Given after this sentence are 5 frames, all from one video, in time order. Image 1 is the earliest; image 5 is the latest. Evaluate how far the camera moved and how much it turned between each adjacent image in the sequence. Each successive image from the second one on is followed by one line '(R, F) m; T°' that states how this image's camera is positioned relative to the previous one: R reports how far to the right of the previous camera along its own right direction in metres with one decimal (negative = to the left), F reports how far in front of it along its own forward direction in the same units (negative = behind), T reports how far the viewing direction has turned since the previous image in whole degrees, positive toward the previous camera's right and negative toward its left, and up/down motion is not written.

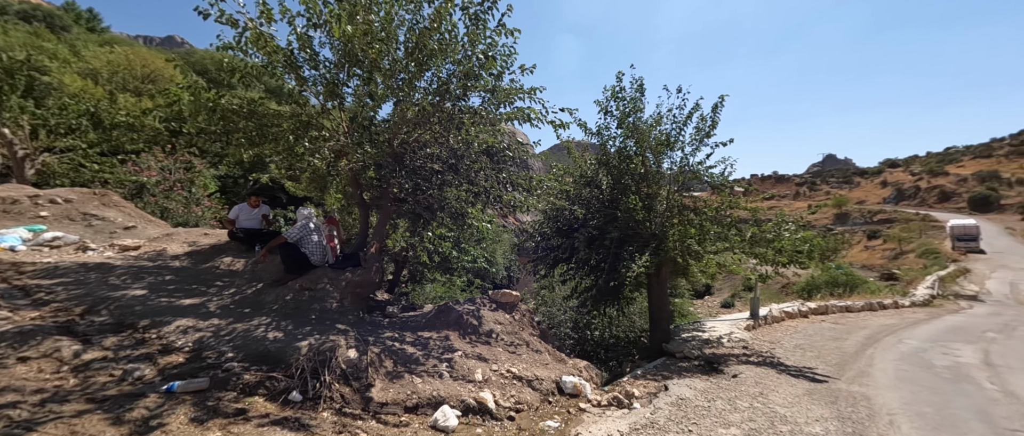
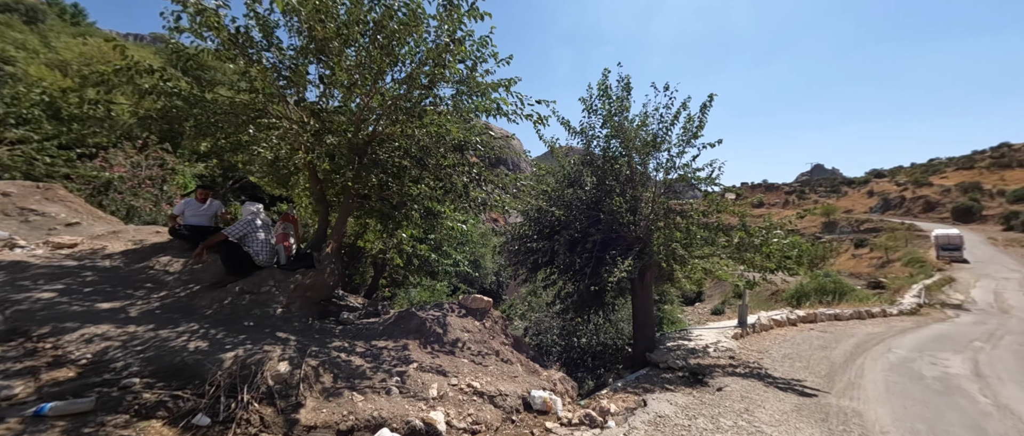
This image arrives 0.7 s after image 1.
(+0.3, +0.3) m; +1°
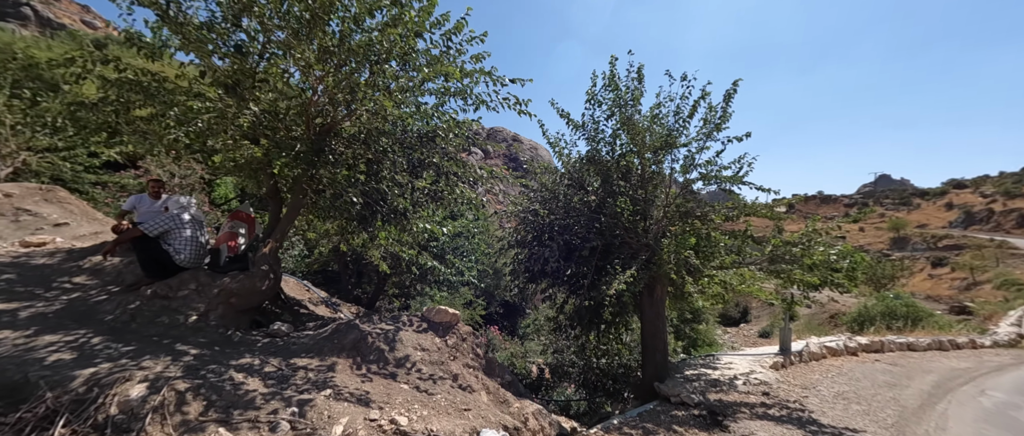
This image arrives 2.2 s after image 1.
(+0.7, +0.7) m; -6°
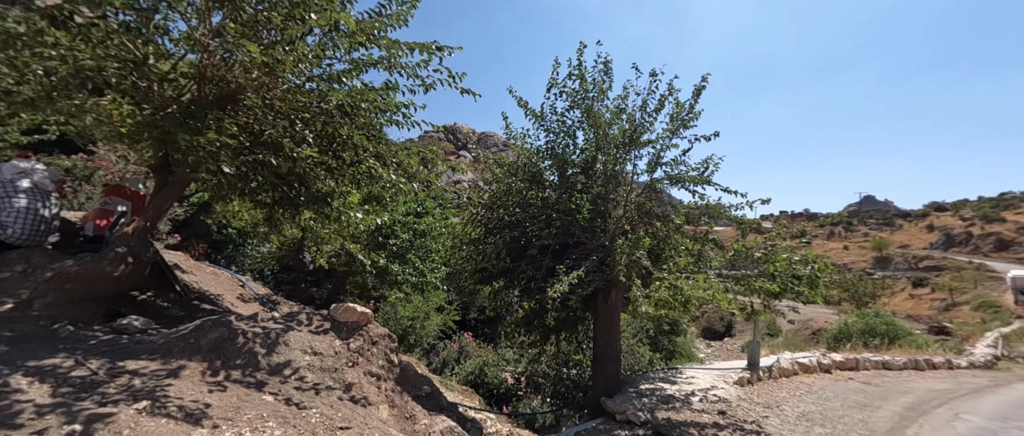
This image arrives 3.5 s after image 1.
(+0.7, +0.5) m; +1°
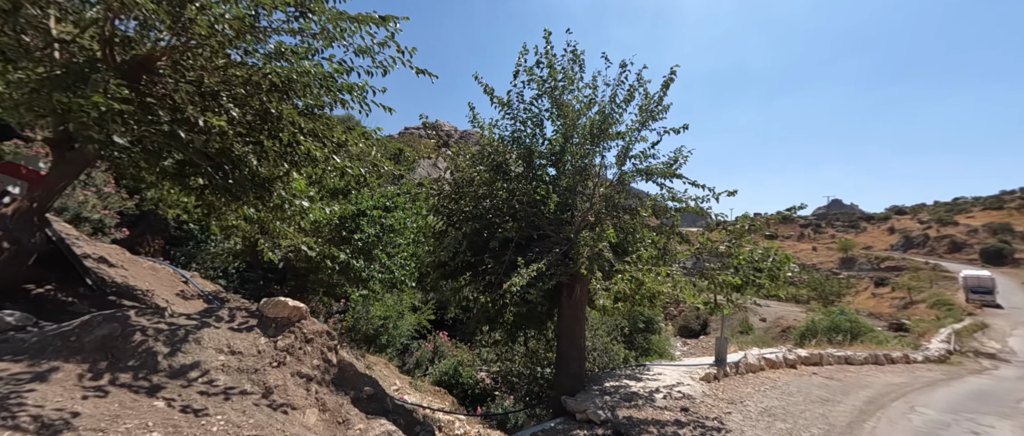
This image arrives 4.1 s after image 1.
(+0.3, +0.3) m; +3°
